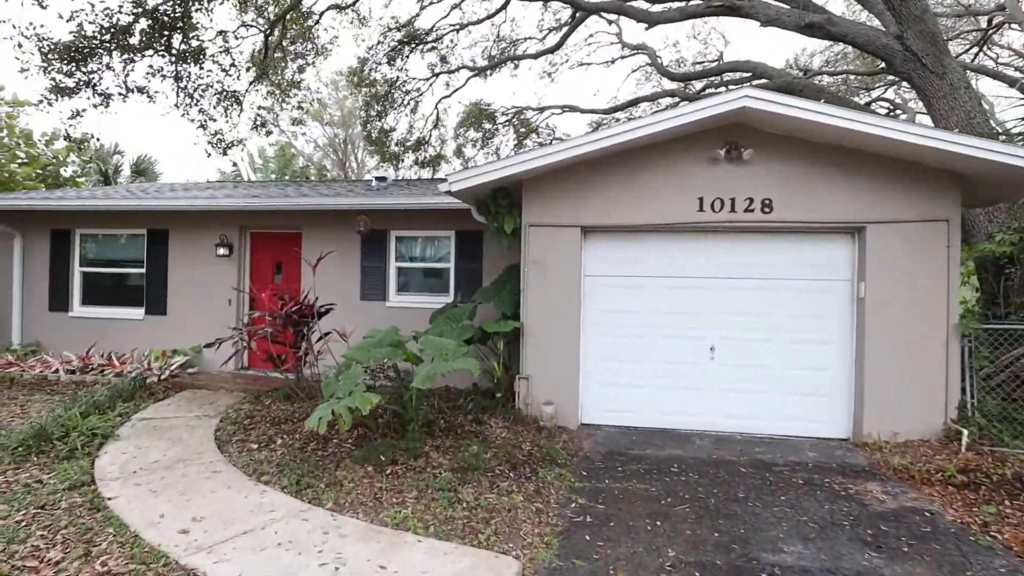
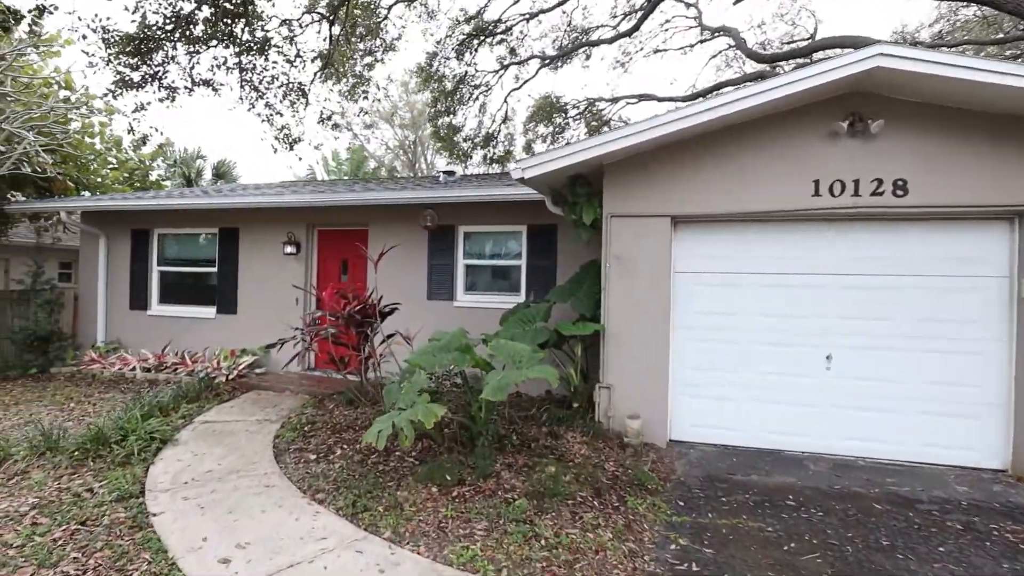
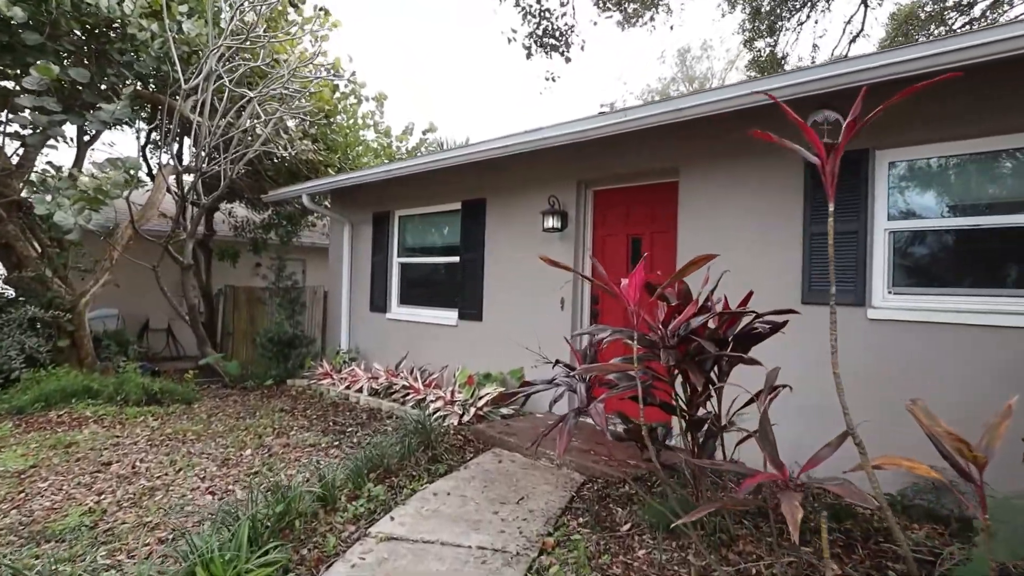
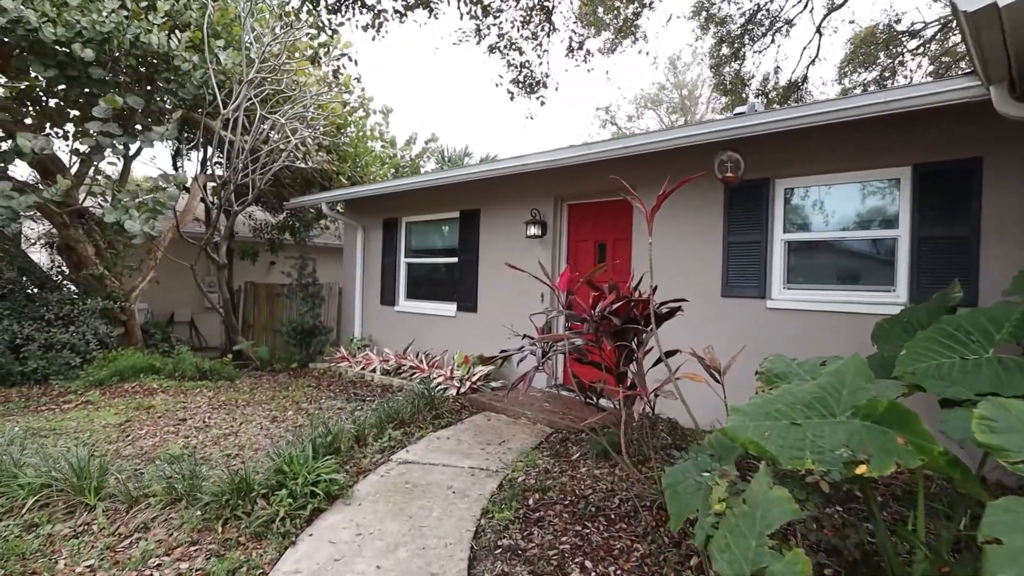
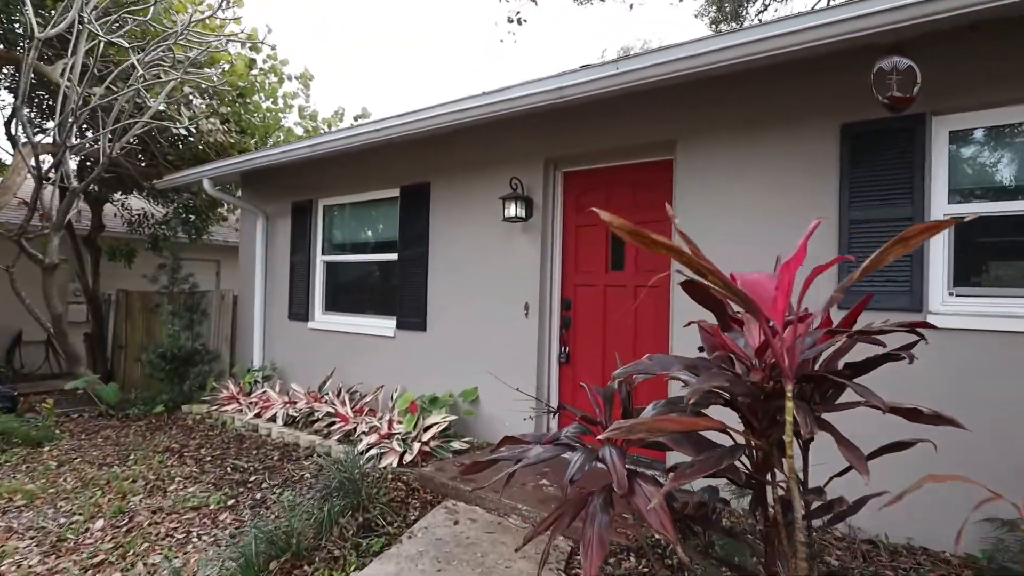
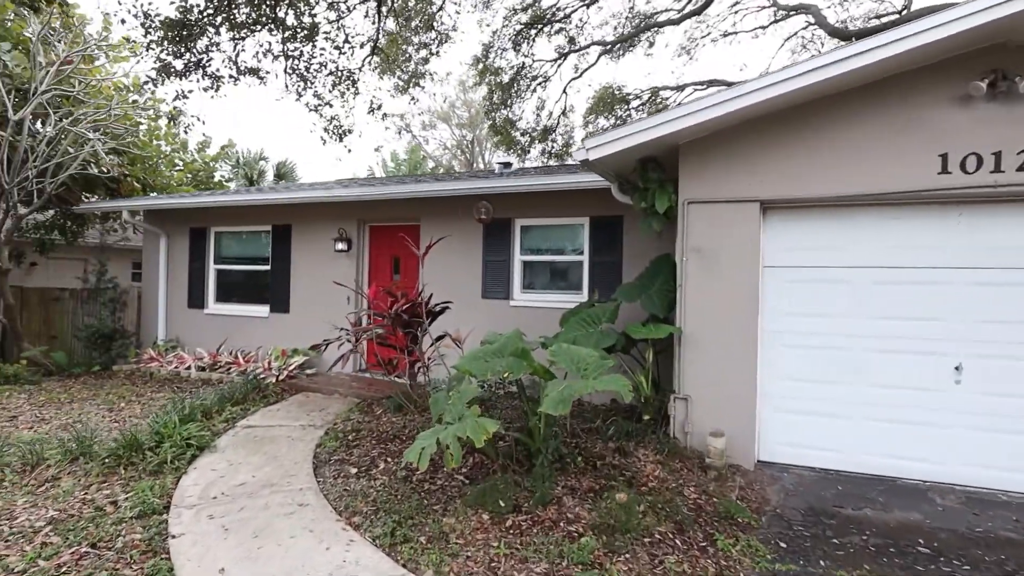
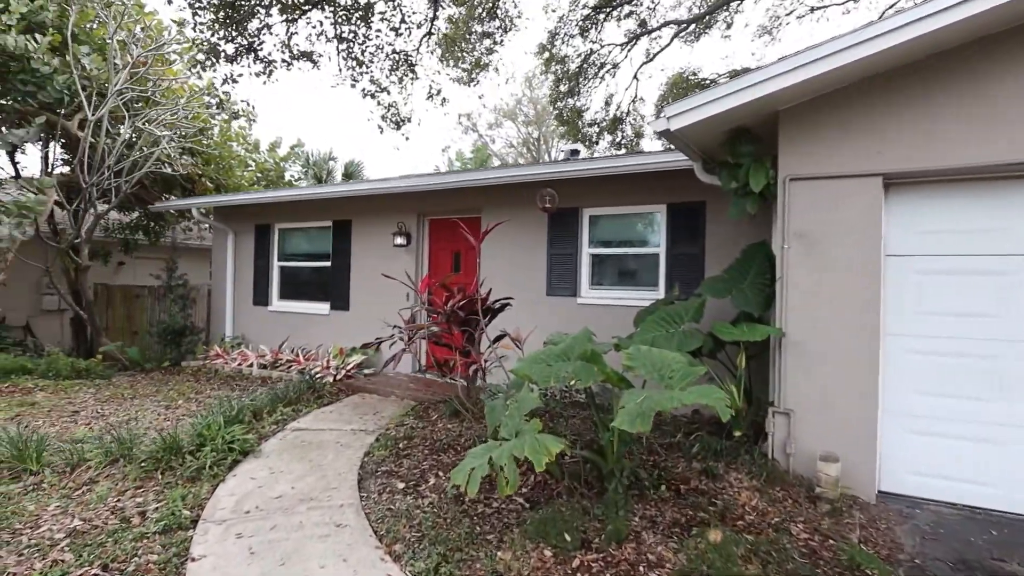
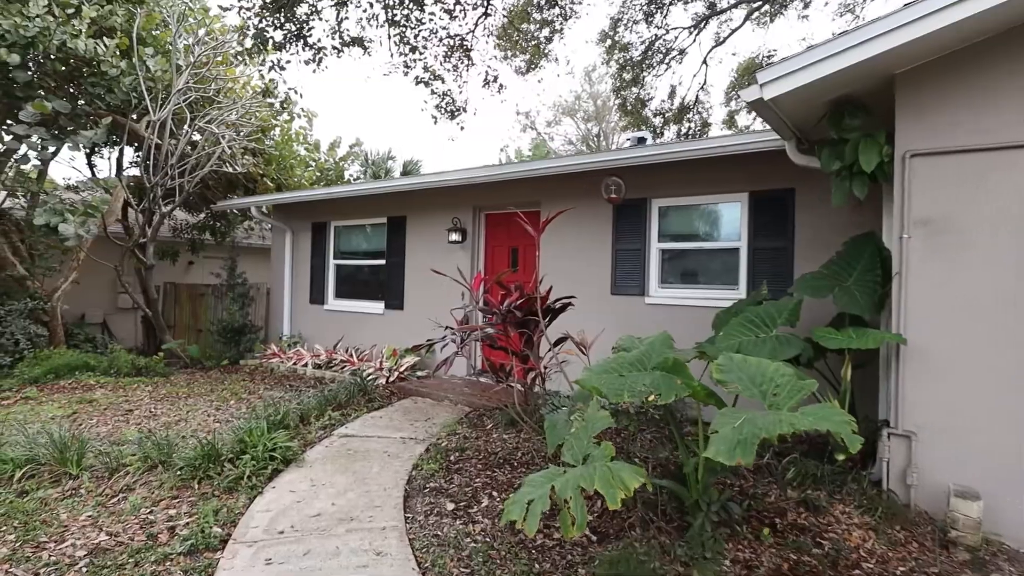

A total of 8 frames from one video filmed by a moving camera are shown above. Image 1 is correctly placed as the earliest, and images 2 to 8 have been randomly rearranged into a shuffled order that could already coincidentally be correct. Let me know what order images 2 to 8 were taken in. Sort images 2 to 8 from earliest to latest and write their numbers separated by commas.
2, 6, 7, 8, 4, 3, 5
